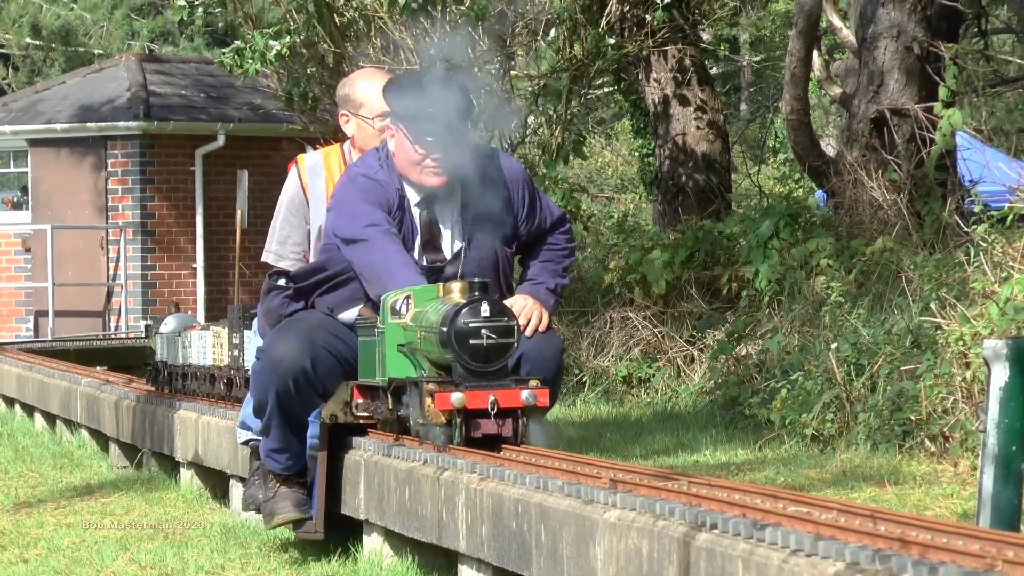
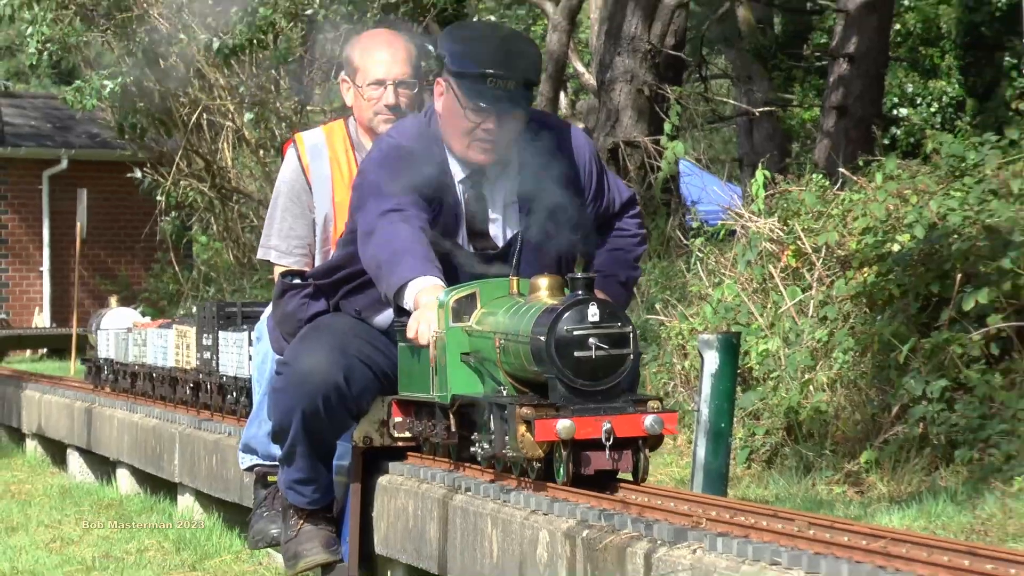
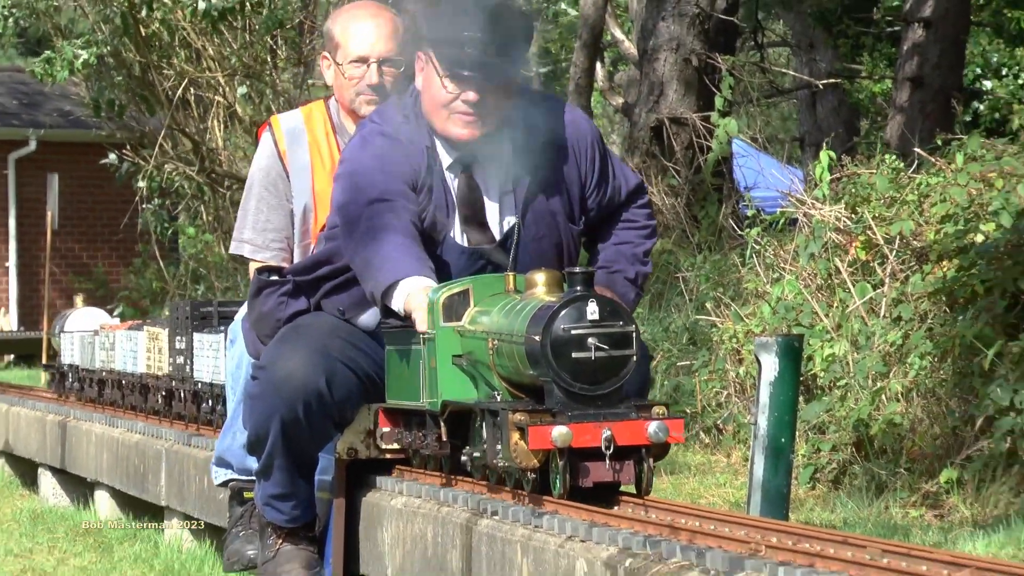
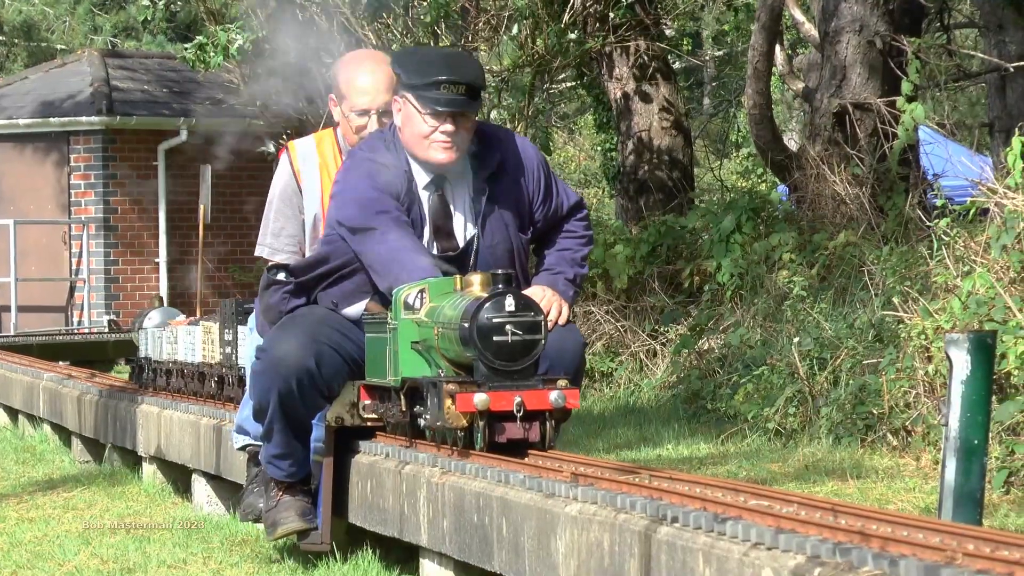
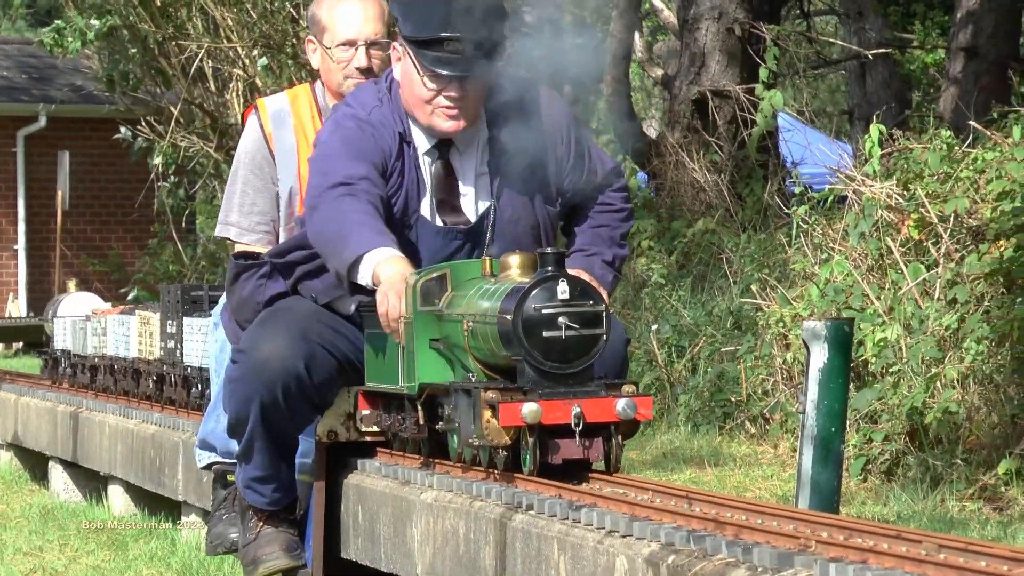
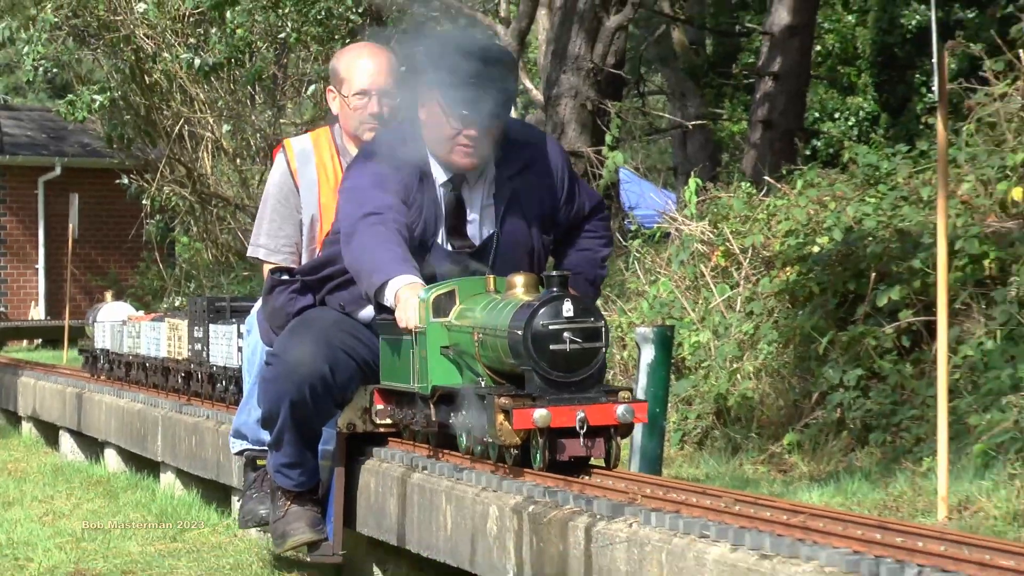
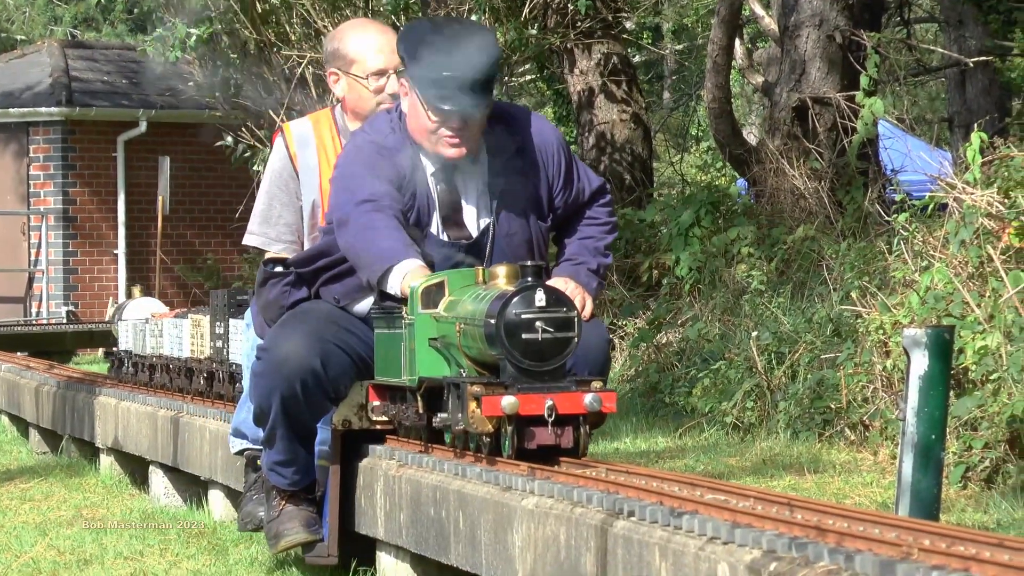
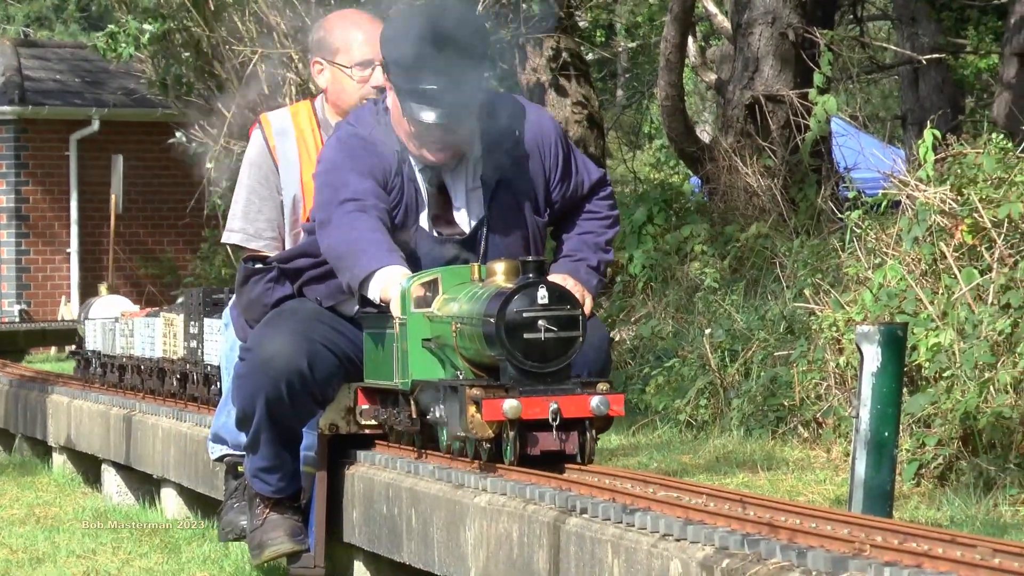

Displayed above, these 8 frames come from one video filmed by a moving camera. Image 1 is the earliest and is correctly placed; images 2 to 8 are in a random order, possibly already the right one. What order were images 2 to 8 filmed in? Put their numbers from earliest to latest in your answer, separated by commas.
4, 7, 8, 5, 3, 2, 6
